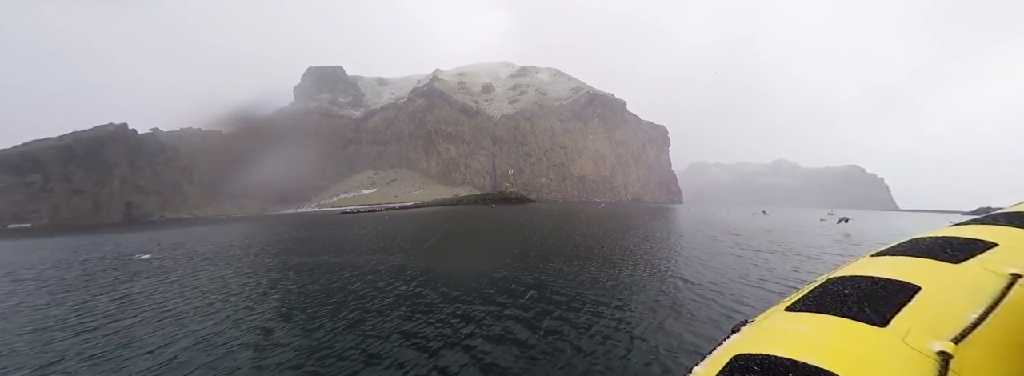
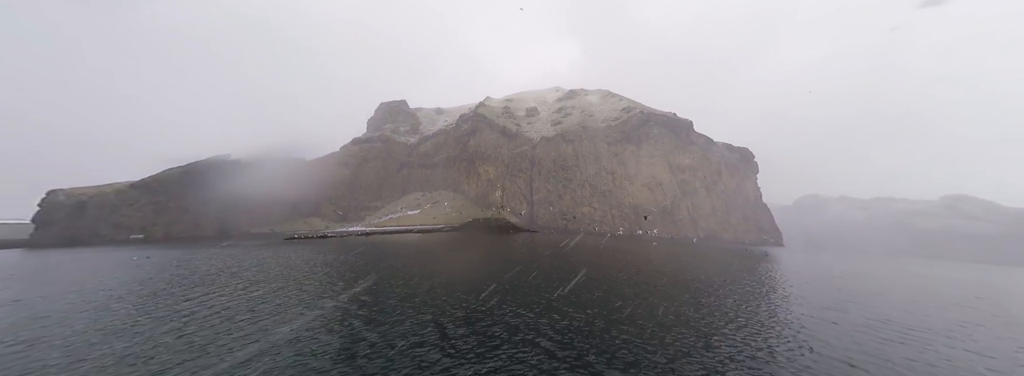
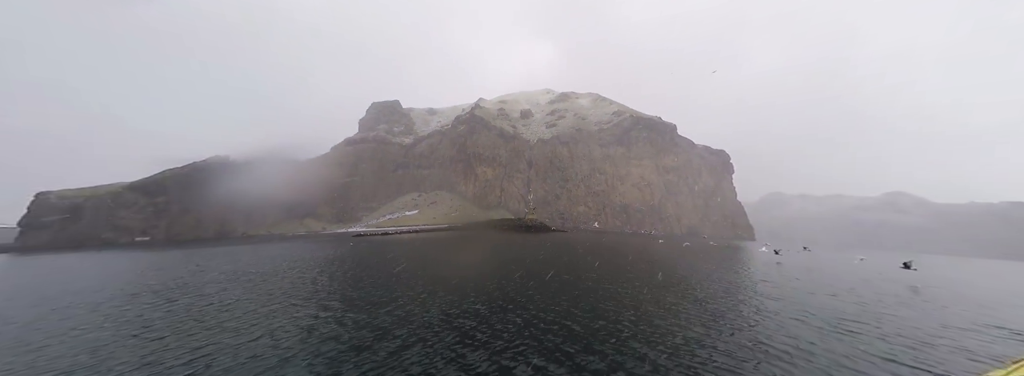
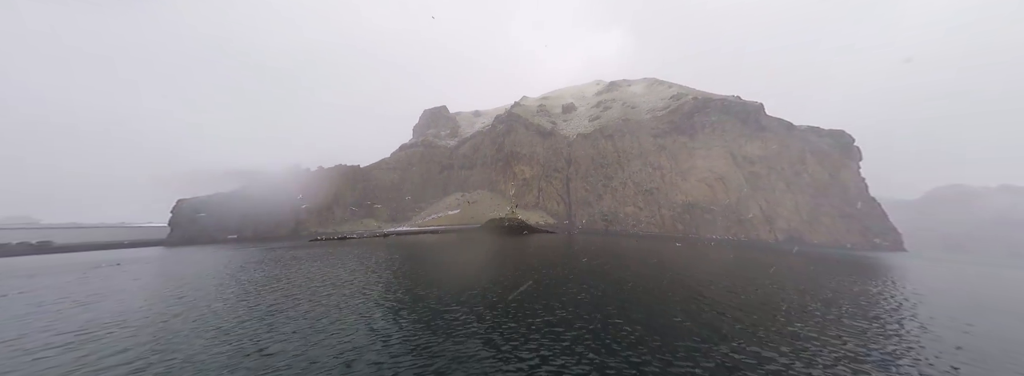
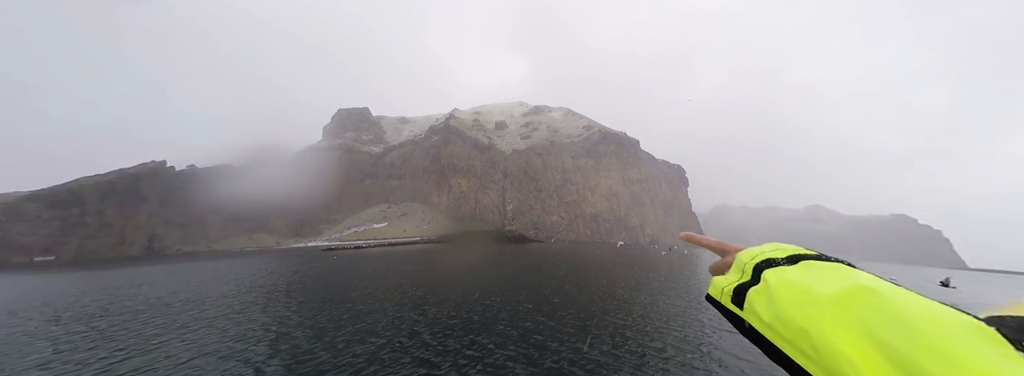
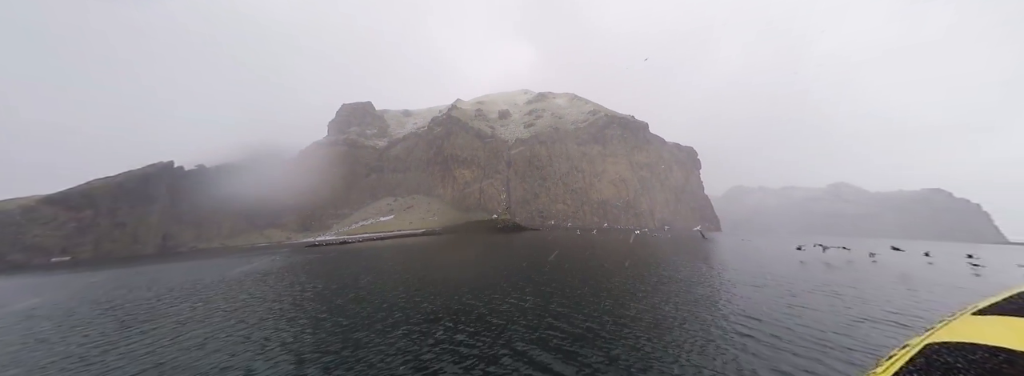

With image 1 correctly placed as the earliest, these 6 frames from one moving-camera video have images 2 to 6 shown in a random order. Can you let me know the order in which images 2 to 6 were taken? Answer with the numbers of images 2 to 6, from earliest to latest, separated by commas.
5, 3, 6, 2, 4
